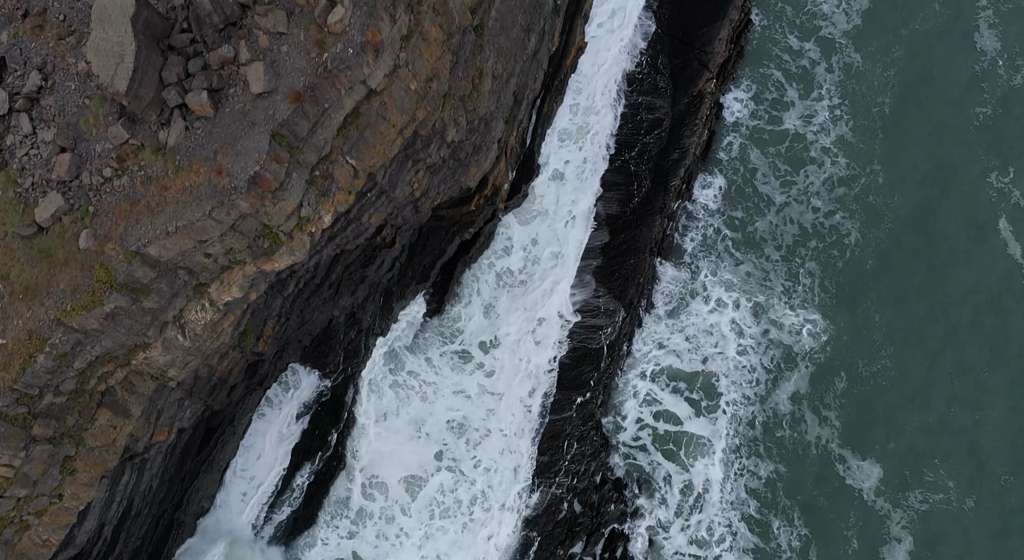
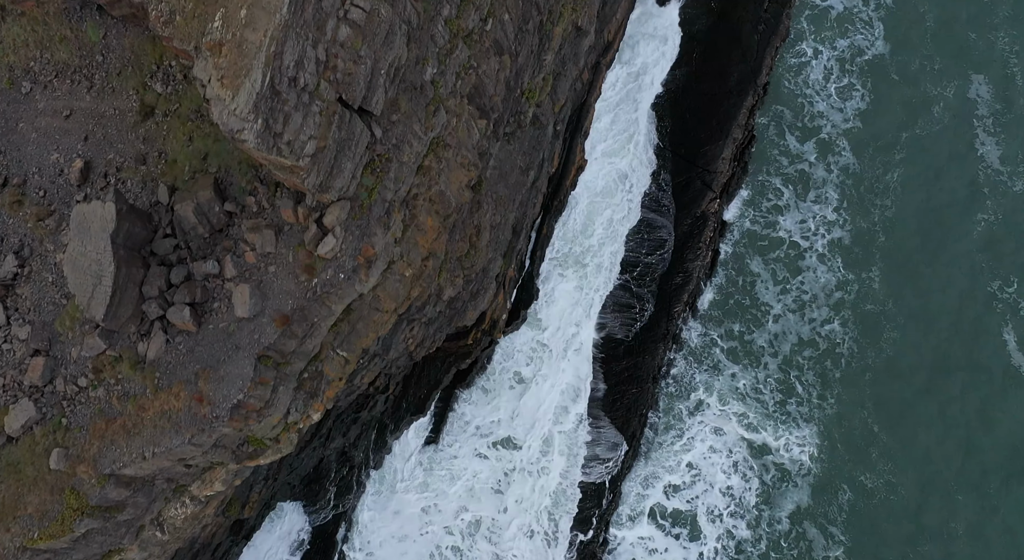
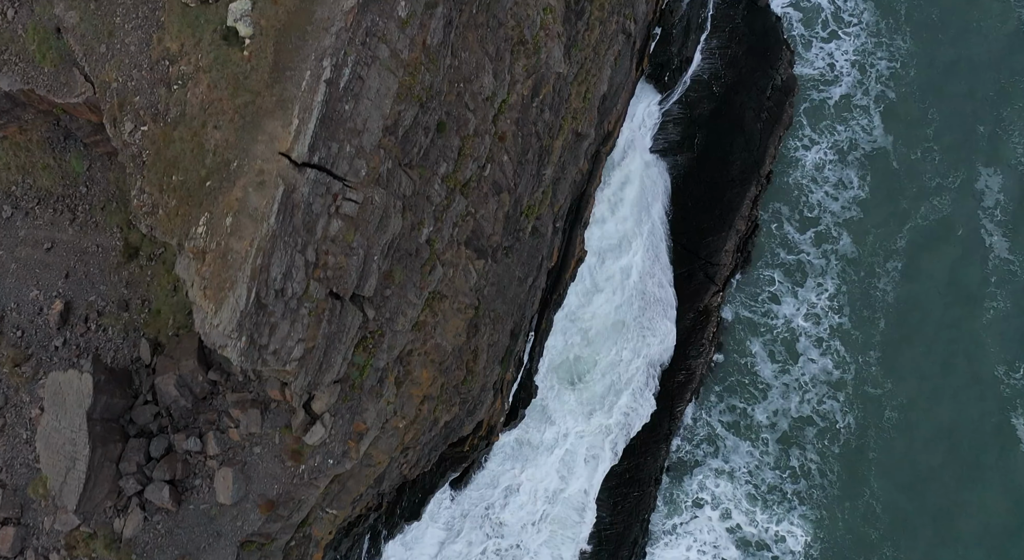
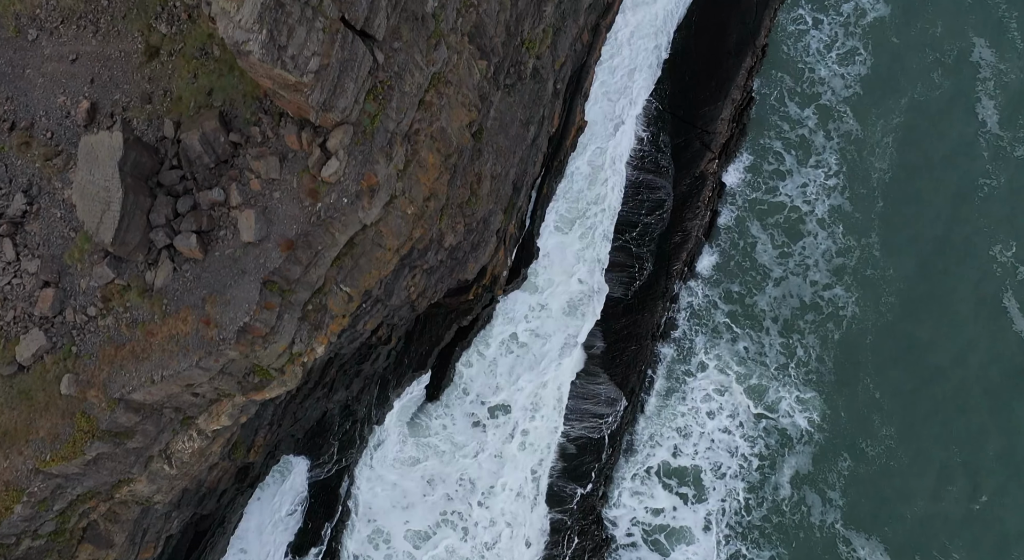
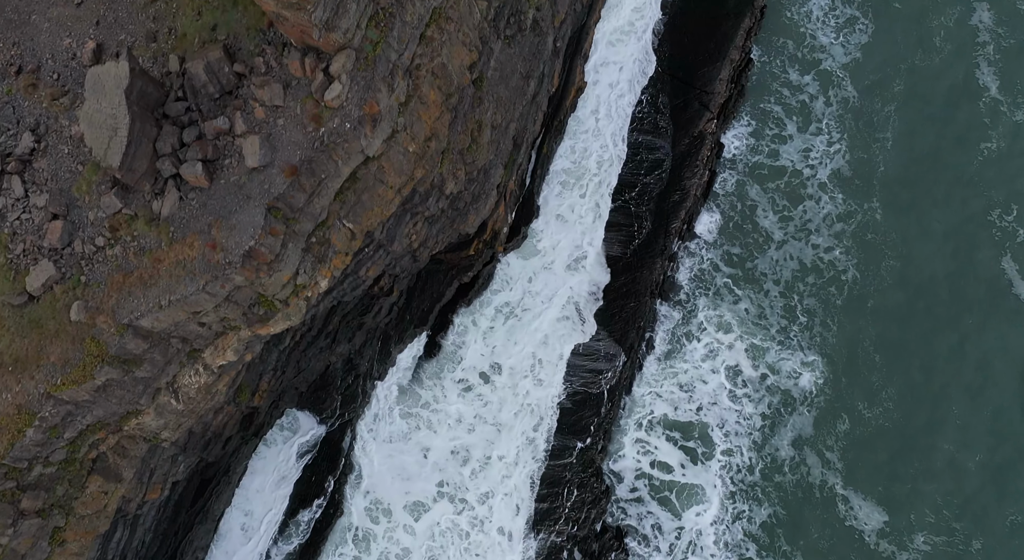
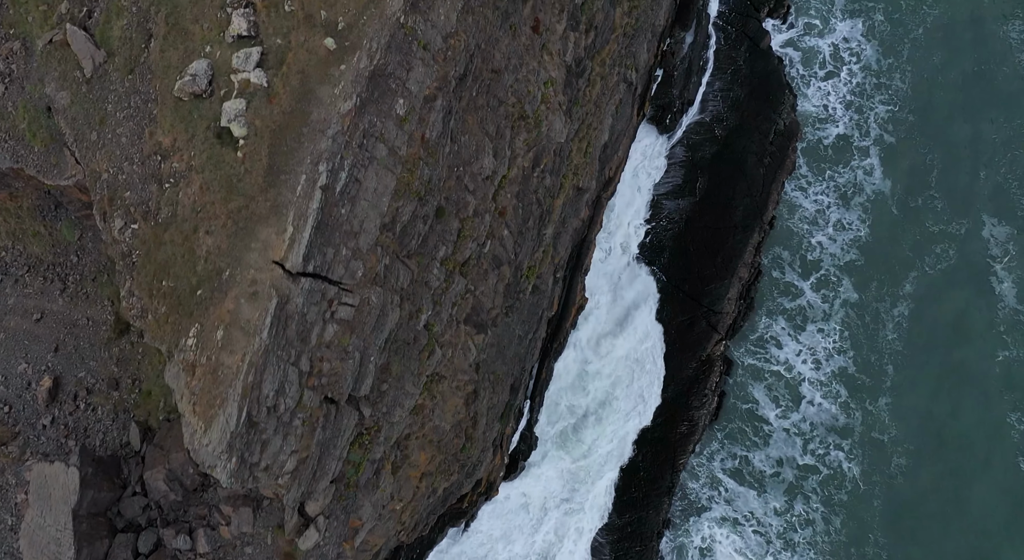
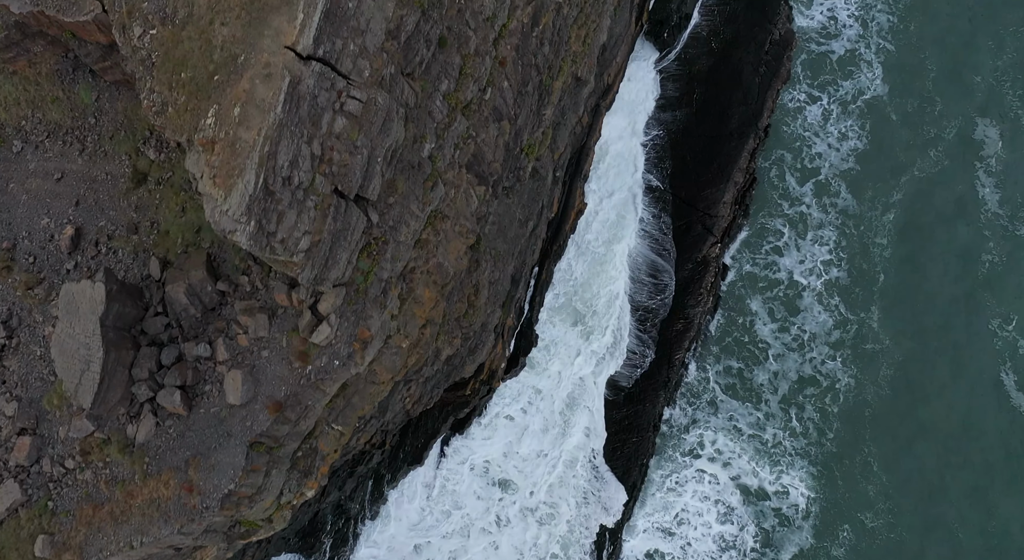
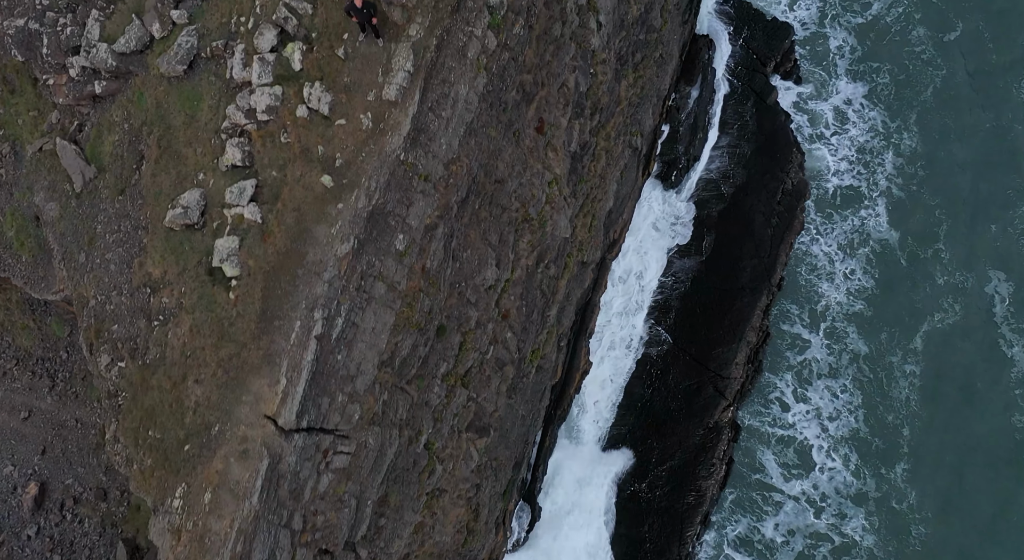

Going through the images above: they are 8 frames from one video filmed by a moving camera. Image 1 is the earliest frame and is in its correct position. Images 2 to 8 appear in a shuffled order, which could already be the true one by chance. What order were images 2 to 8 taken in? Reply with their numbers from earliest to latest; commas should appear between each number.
5, 4, 2, 7, 3, 6, 8
